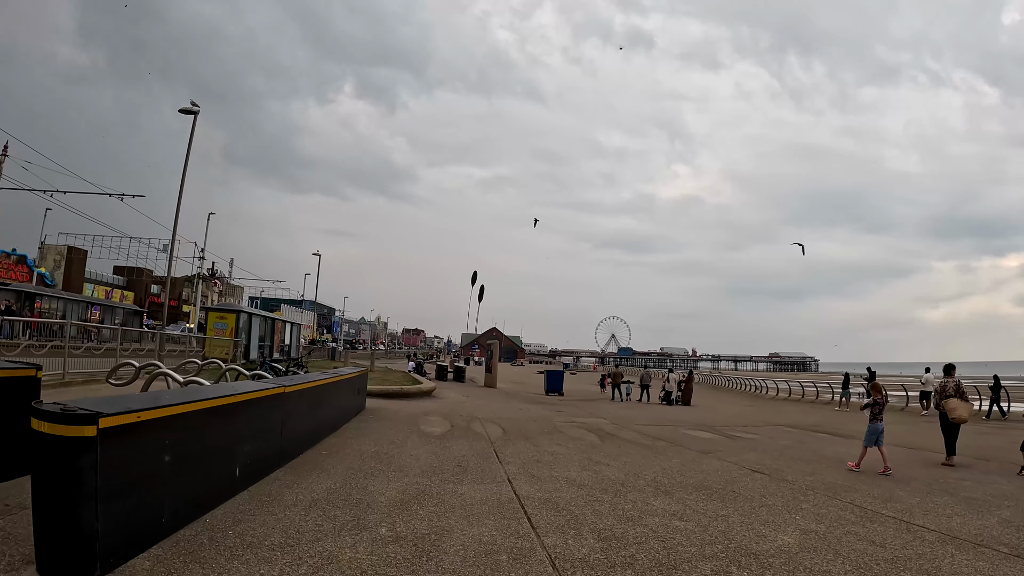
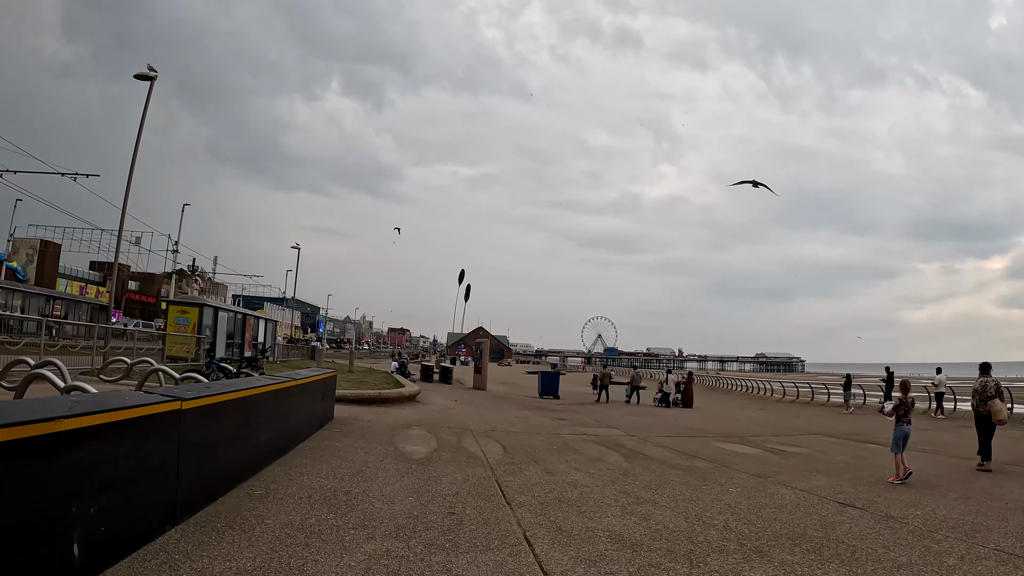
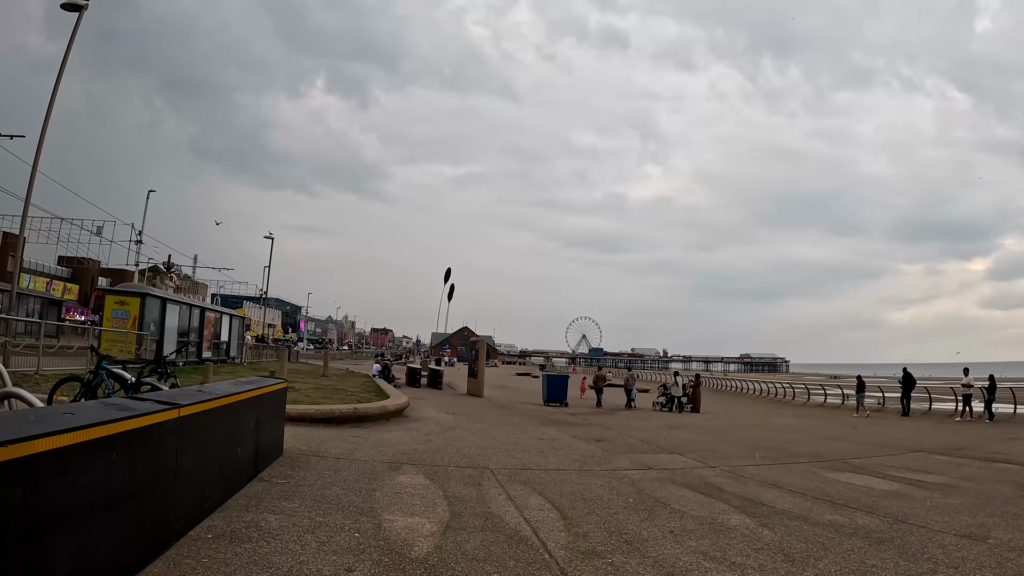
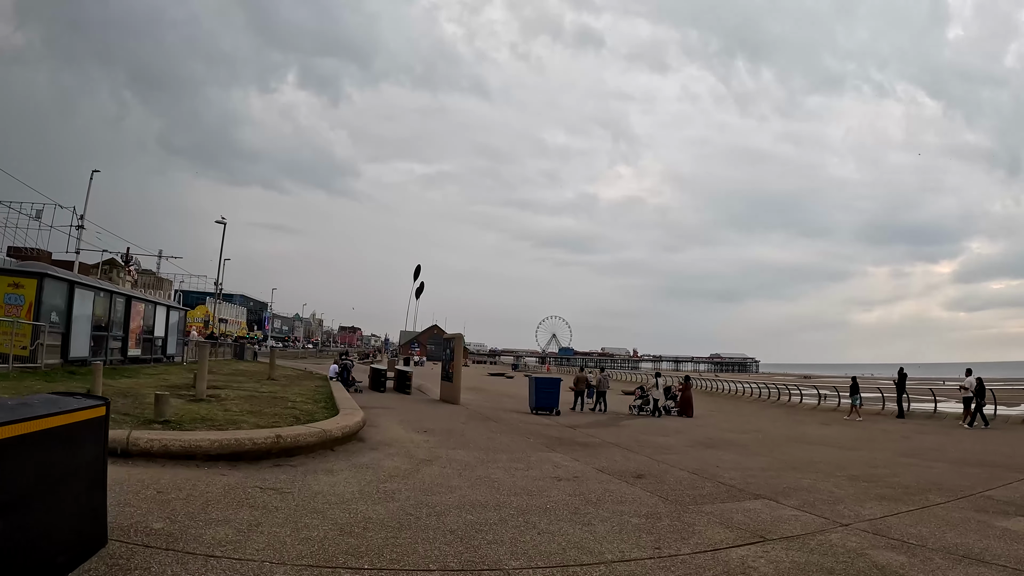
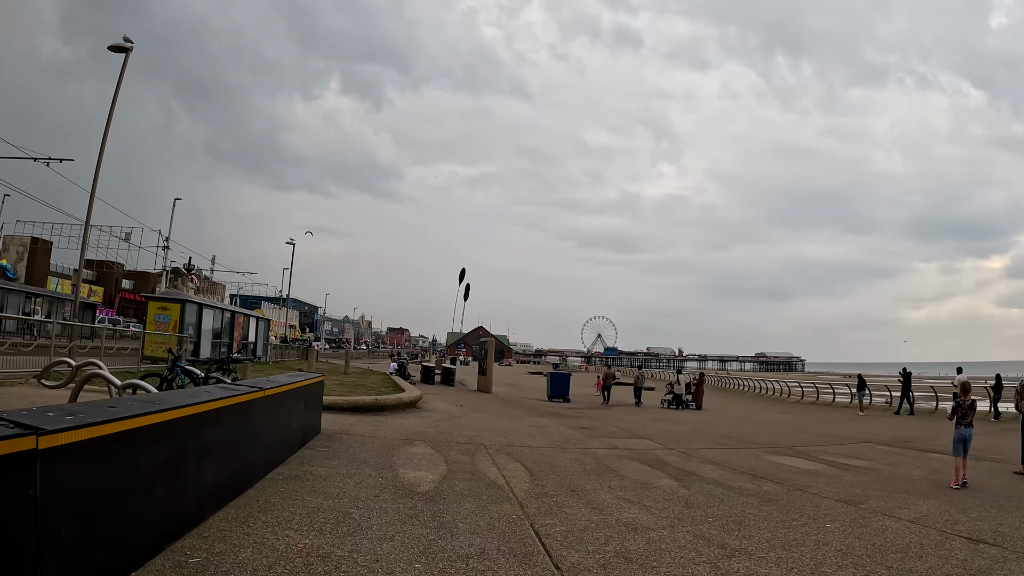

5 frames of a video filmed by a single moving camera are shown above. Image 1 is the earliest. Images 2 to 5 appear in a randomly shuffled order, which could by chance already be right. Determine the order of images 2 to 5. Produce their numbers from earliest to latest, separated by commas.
2, 5, 3, 4
